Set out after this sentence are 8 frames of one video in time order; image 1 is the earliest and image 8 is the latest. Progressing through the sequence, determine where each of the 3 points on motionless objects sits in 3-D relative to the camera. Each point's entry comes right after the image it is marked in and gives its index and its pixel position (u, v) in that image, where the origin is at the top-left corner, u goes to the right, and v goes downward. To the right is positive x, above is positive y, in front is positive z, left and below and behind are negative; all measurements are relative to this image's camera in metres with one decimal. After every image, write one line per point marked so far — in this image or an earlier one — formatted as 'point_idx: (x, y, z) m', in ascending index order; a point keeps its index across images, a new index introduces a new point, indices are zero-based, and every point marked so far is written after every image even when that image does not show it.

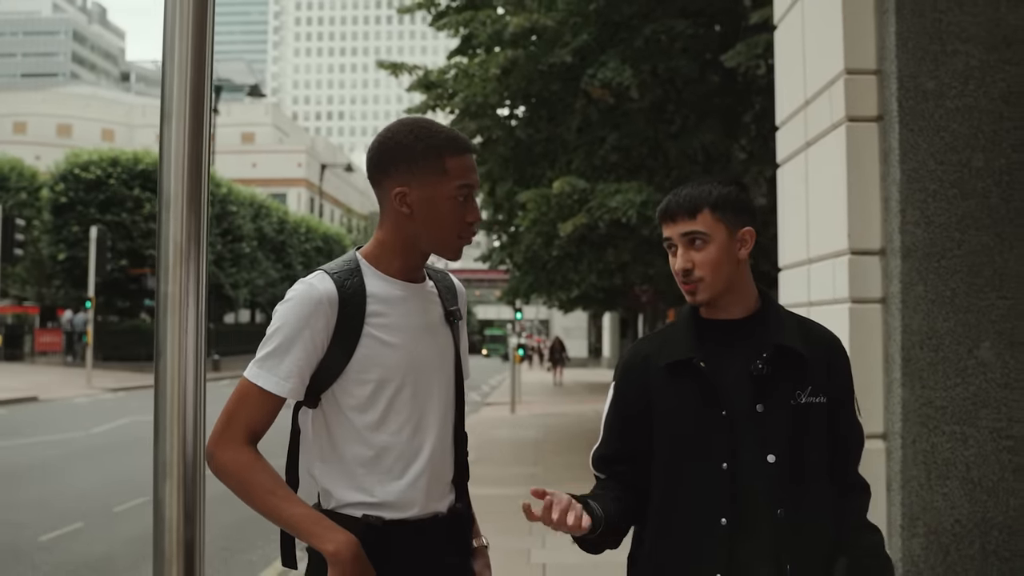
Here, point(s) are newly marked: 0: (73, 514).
0: (-4.2, -2.1, +8.7) m
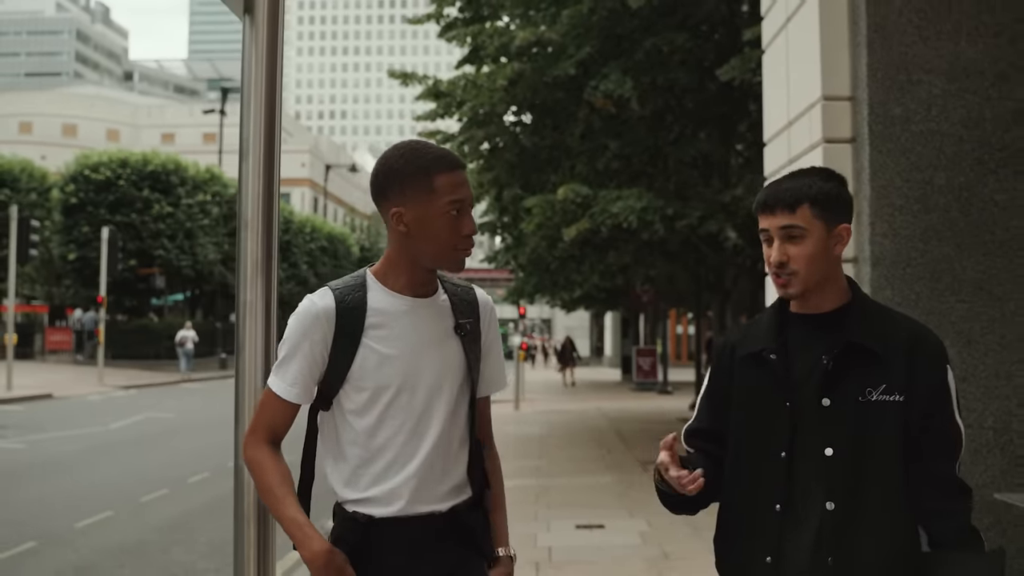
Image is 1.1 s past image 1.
0: (-4.1, -2.2, +9.2) m
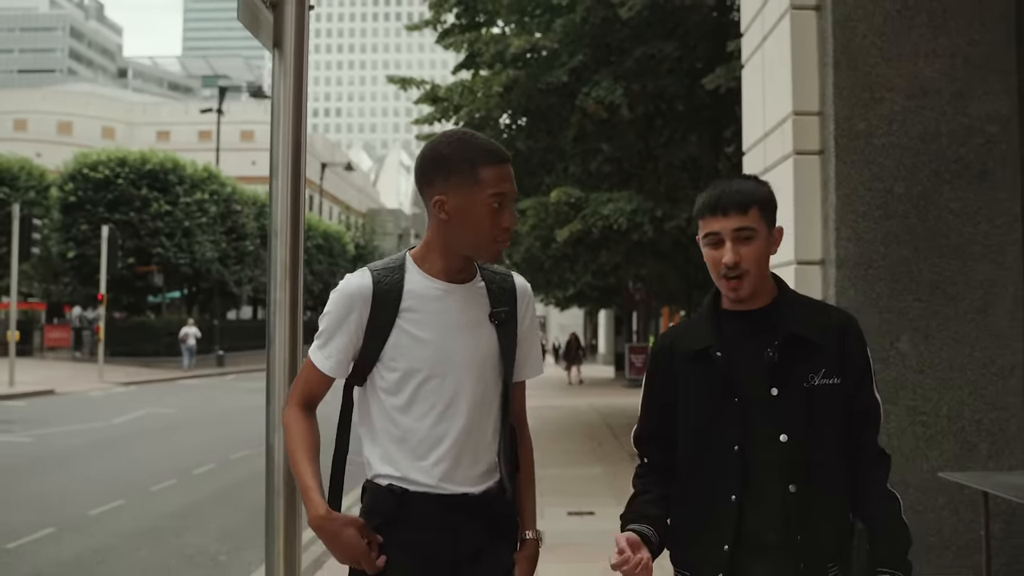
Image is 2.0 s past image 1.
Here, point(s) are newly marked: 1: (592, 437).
0: (-4.2, -2.1, +9.6) m
1: (+1.2, -2.3, +14.2) m
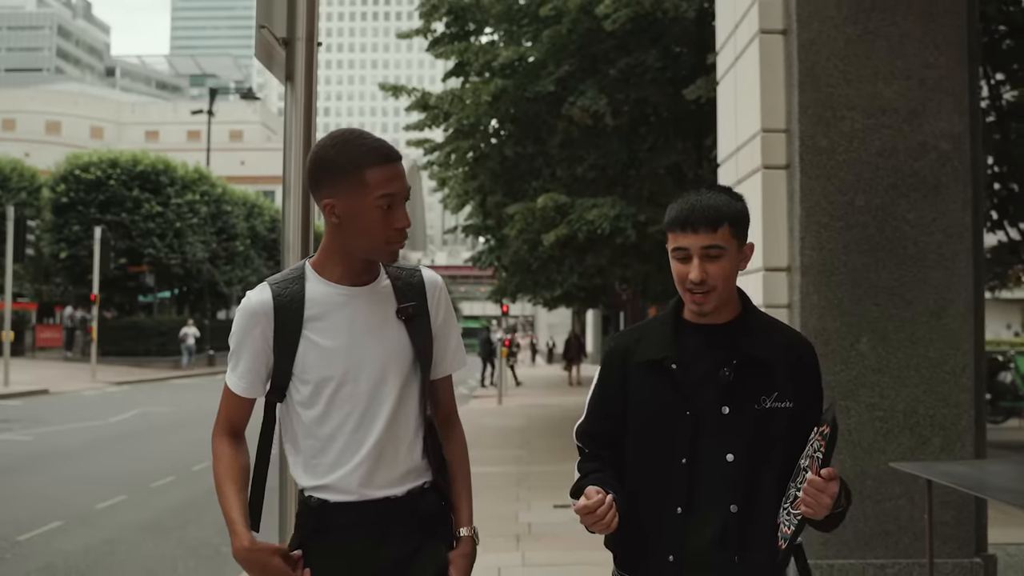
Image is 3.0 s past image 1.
0: (-4.3, -2.2, +9.9) m
1: (+1.0, -2.3, +14.5) m
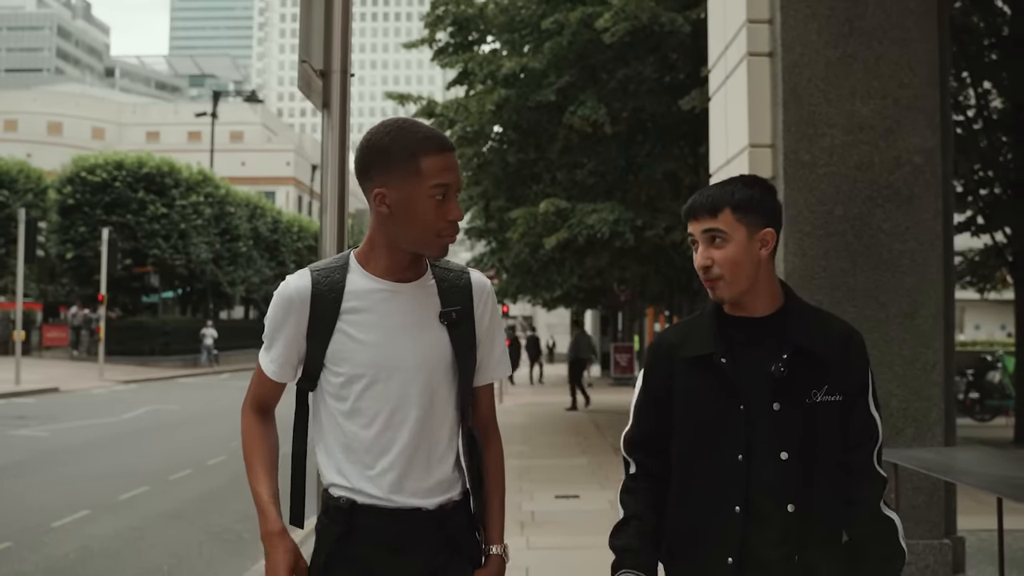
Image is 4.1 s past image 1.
0: (-4.3, -2.2, +10.4) m
1: (+1.1, -2.3, +15.0) m
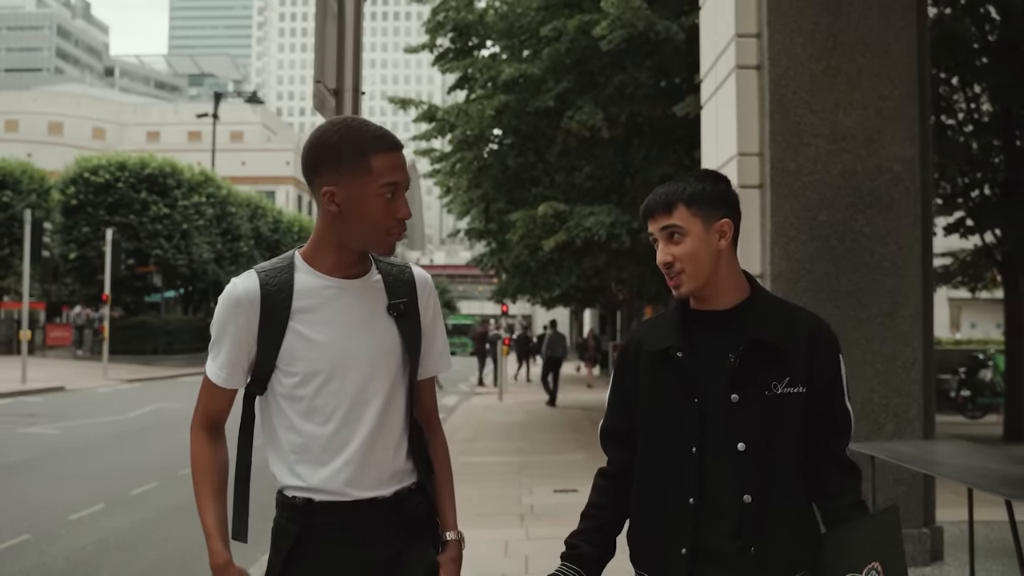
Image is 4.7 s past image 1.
0: (-4.3, -2.2, +10.7) m
1: (+1.1, -2.3, +15.3) m
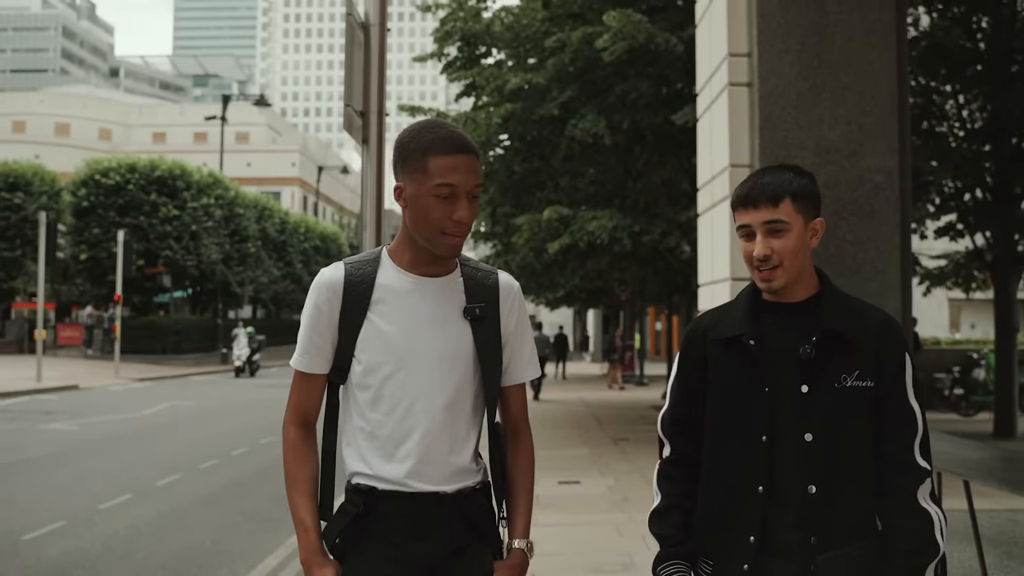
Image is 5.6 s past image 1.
0: (-4.2, -2.2, +11.1) m
1: (+1.2, -2.3, +15.8) m
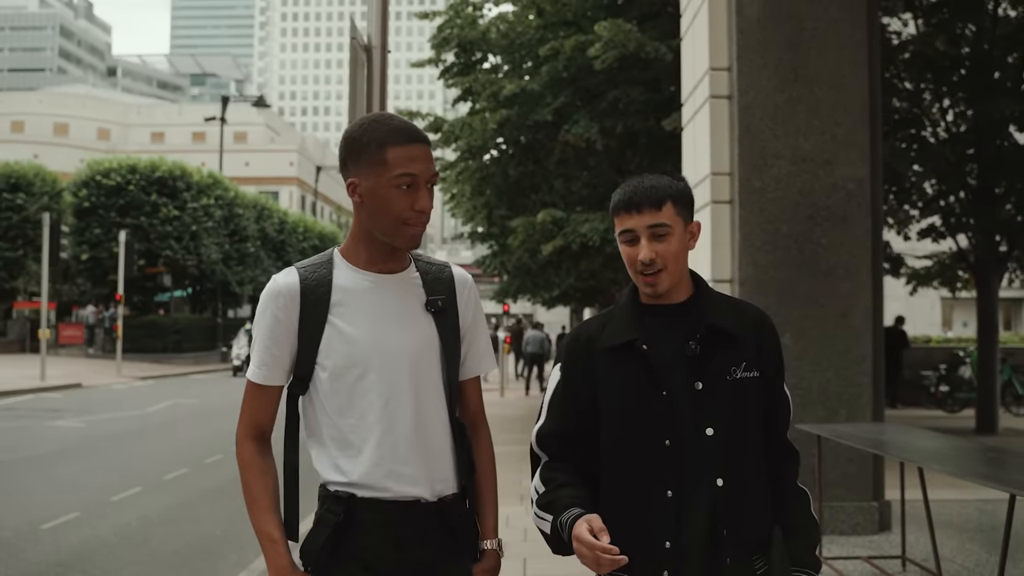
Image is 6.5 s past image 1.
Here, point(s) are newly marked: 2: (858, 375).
0: (-4.3, -2.2, +11.5) m
1: (+1.1, -2.3, +16.2) m
2: (+2.6, -0.7, +6.9) m
